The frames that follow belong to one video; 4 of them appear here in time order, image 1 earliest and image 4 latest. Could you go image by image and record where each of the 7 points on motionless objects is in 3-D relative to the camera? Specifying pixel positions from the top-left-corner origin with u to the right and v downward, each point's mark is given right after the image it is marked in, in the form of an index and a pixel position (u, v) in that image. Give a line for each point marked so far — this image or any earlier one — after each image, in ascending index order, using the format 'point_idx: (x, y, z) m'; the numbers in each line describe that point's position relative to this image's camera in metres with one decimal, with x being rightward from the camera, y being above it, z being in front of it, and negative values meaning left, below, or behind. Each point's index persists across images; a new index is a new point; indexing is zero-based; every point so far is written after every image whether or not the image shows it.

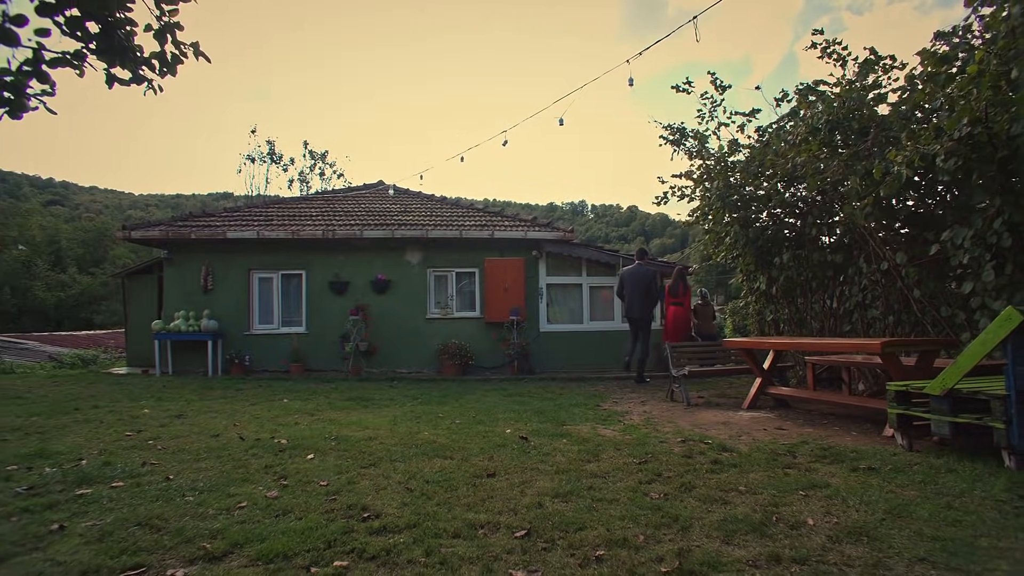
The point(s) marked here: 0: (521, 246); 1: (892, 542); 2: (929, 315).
0: (+0.2, +0.8, +11.0) m
1: (+1.4, -0.9, +2.2) m
2: (+4.1, -0.3, +5.9) m
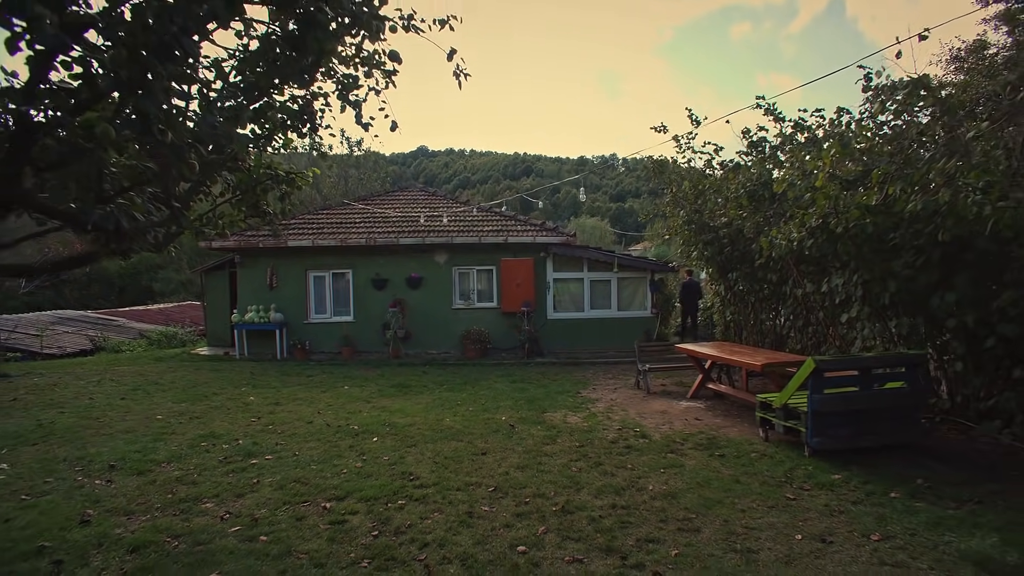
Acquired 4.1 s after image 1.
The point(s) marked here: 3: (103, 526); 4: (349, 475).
0: (+0.4, +0.9, +13.0) m
1: (+1.2, -1.5, +4.3) m
2: (+4.1, -0.6, +7.8) m
3: (-2.5, -1.4, +3.6) m
4: (-1.3, -1.5, +4.7) m
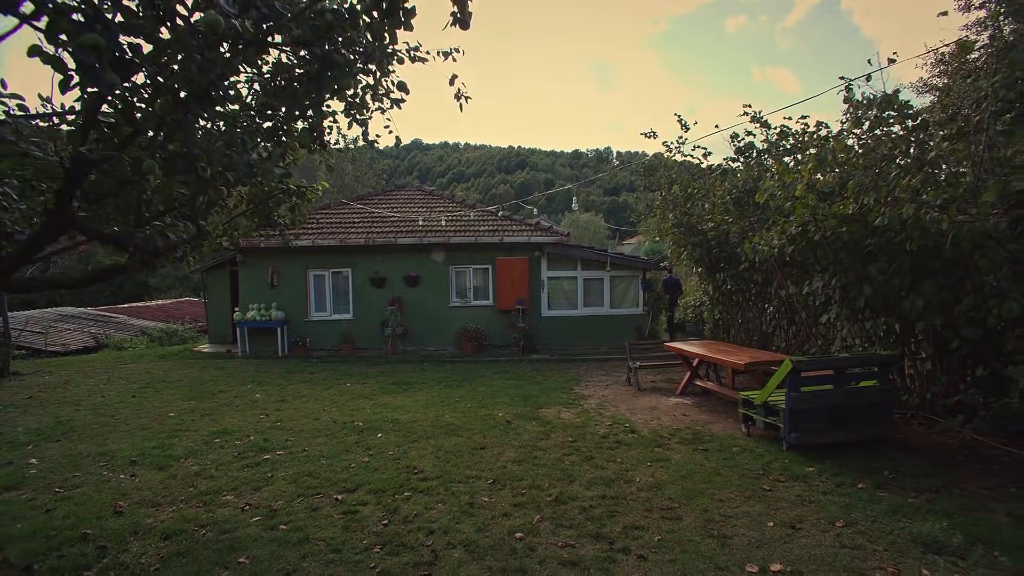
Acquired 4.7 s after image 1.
0: (+0.3, +0.9, +13.3) m
1: (+1.2, -1.6, +4.6) m
2: (+4.1, -0.6, +8.2) m
3: (-2.5, -1.5, +3.9) m
4: (-1.3, -1.5, +5.1) m
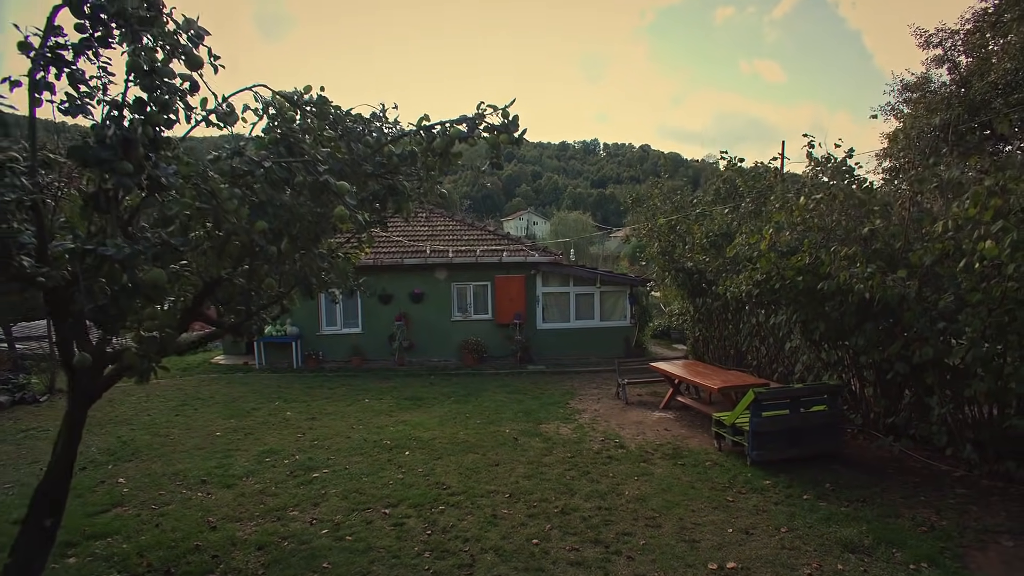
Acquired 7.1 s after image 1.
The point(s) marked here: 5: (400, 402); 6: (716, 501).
0: (+0.2, +0.5, +14.3) m
1: (+1.3, -2.0, +5.7) m
2: (+4.1, -1.0, +9.3) m
3: (-2.3, -2.0, +4.9) m
4: (-1.2, -2.0, +6.1) m
5: (-1.9, -1.9, +9.9) m
6: (+1.9, -2.0, +5.7) m
